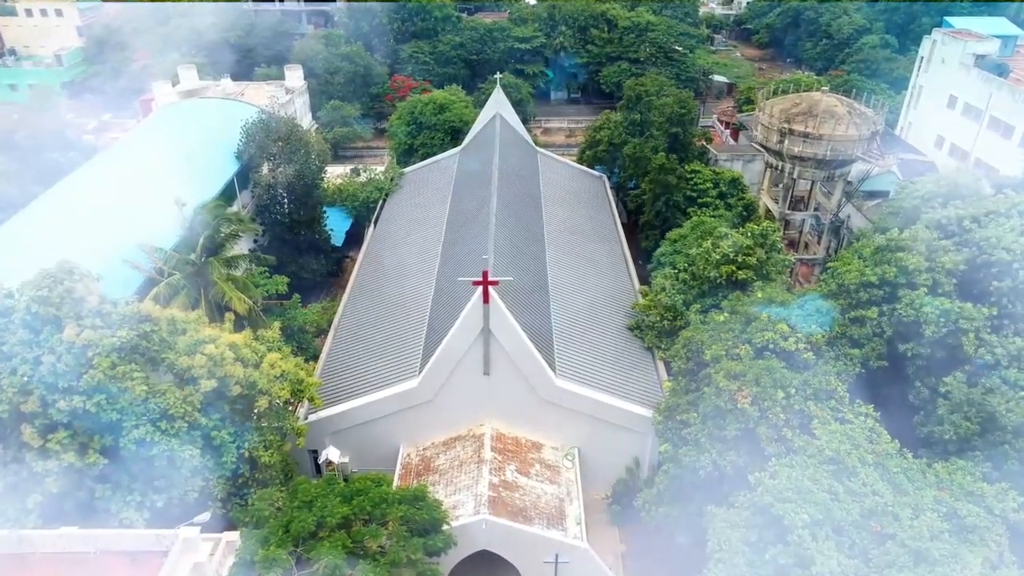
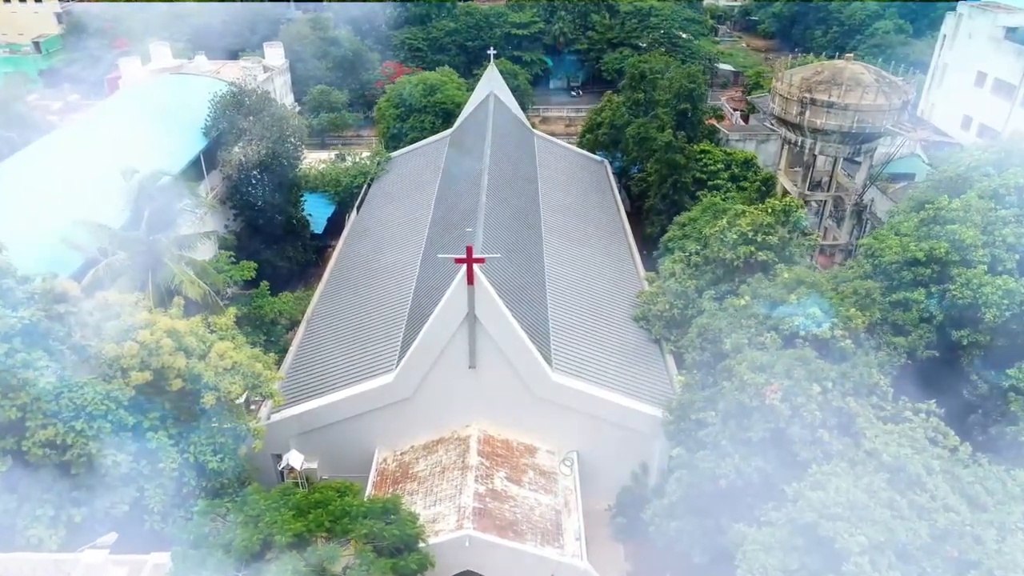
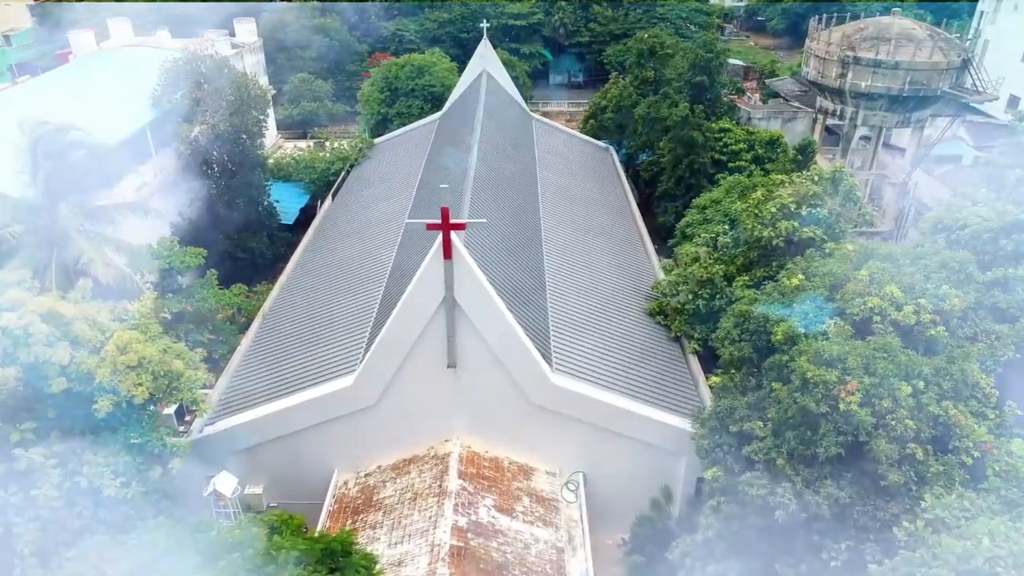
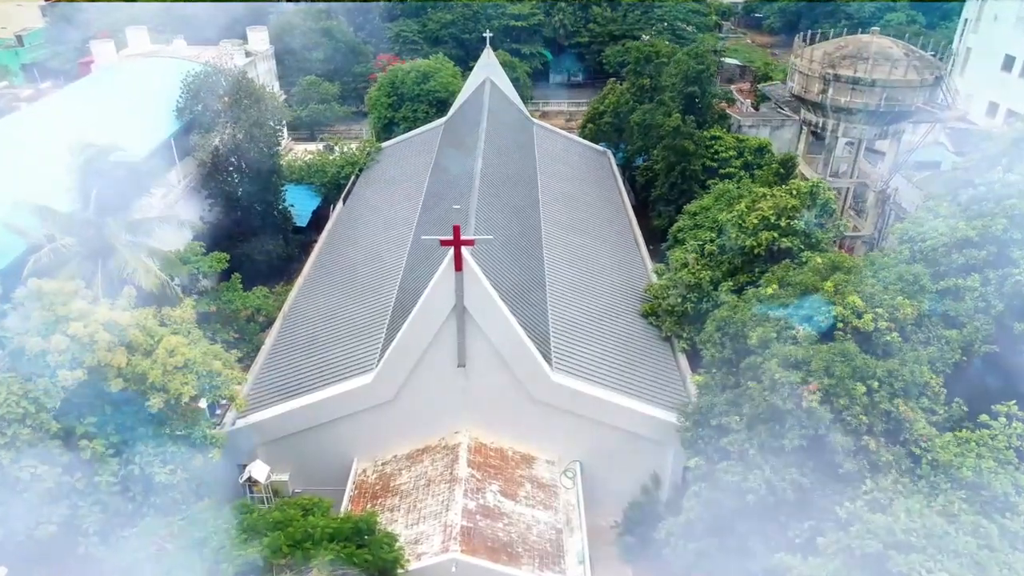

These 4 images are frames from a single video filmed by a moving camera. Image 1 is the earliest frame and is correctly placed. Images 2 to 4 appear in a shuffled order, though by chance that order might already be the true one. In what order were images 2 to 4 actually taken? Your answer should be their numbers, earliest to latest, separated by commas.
2, 4, 3
